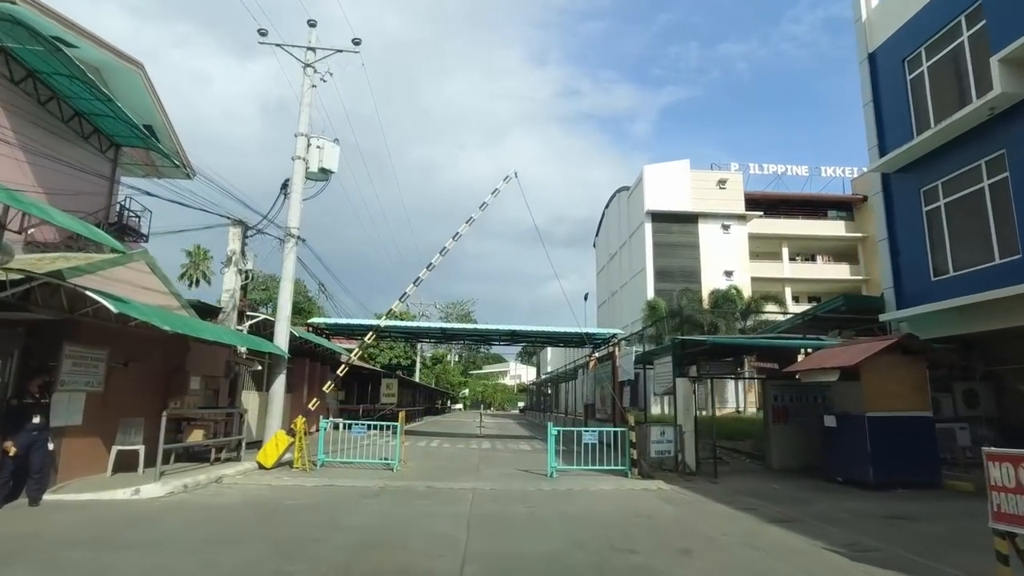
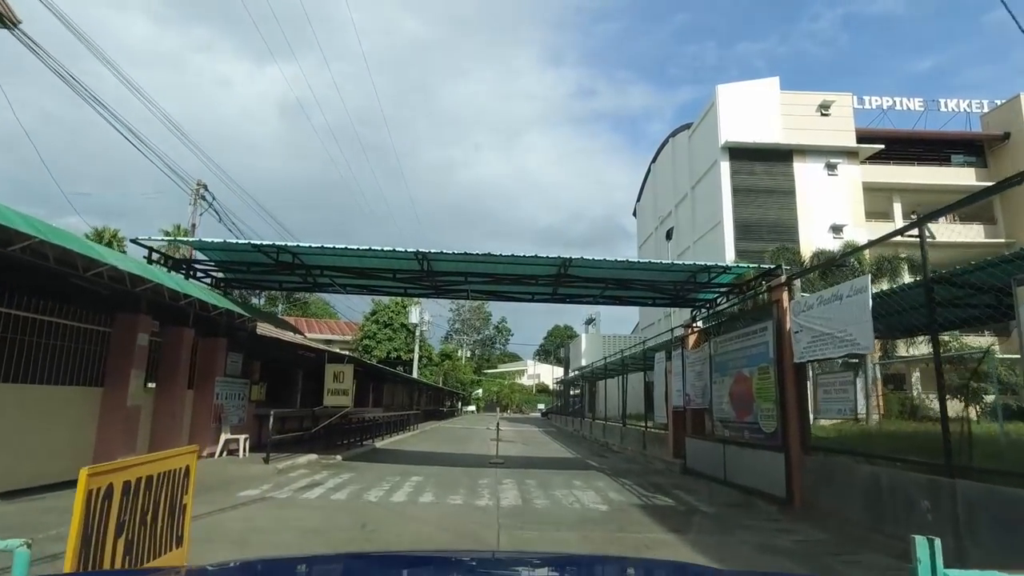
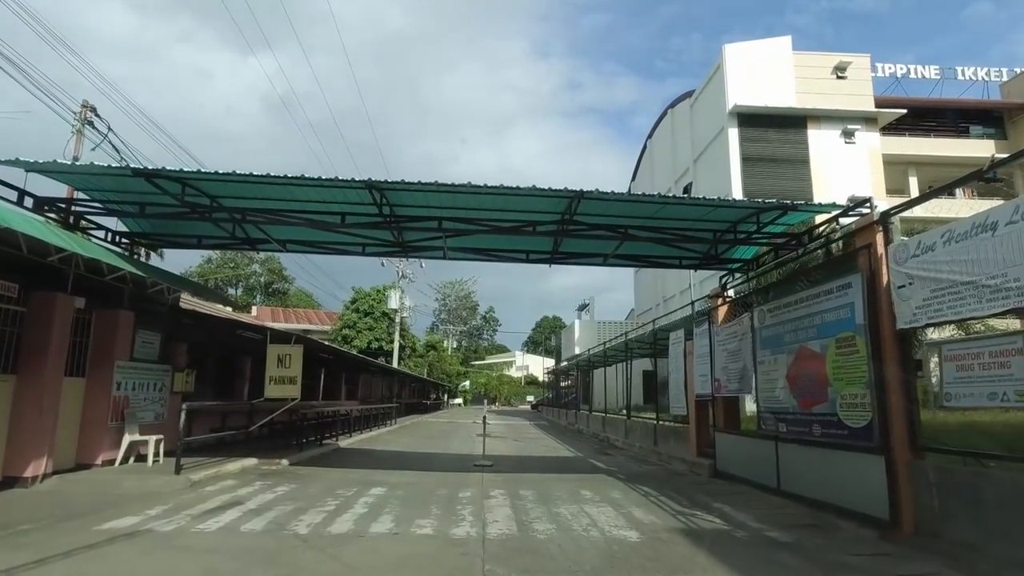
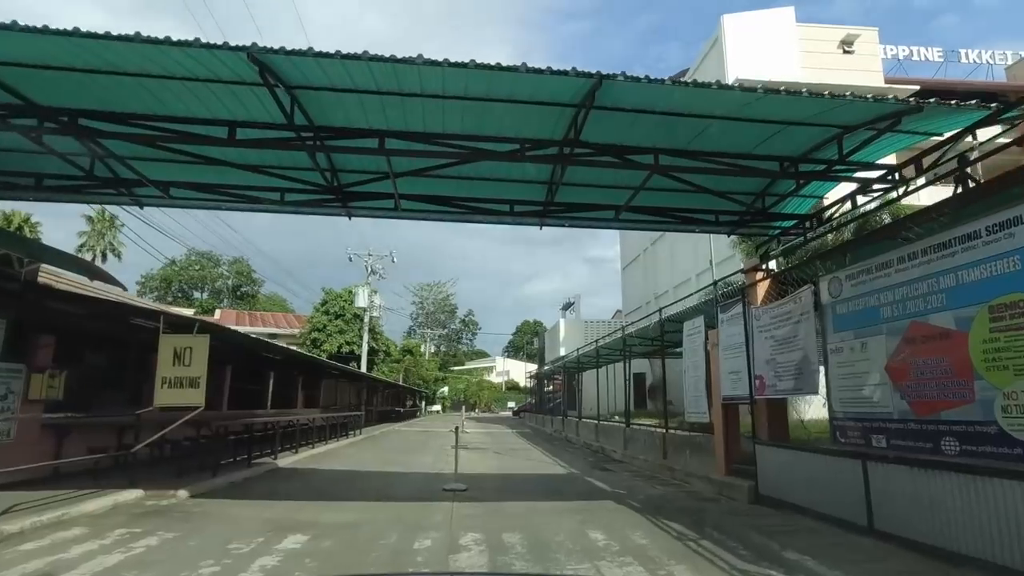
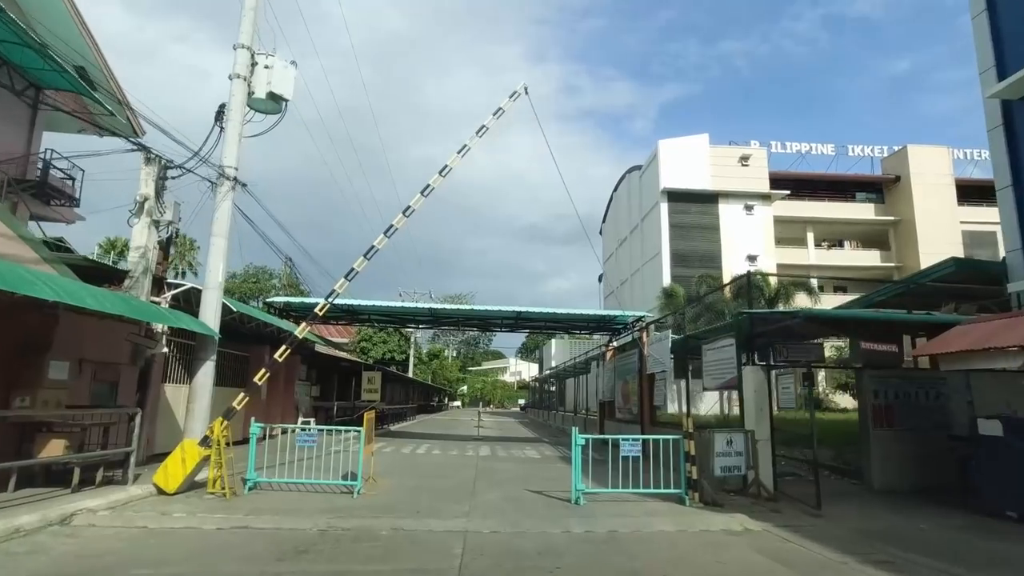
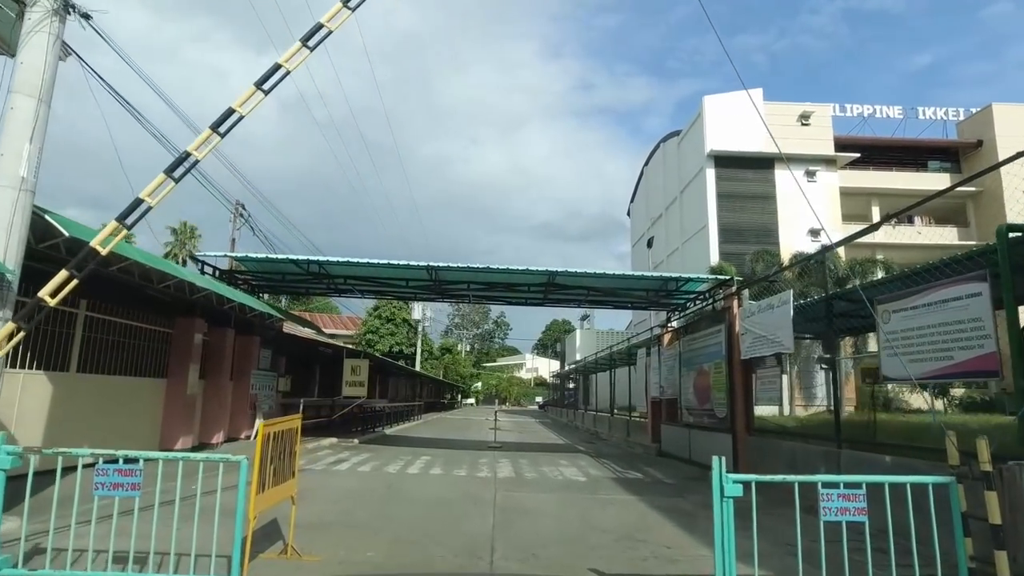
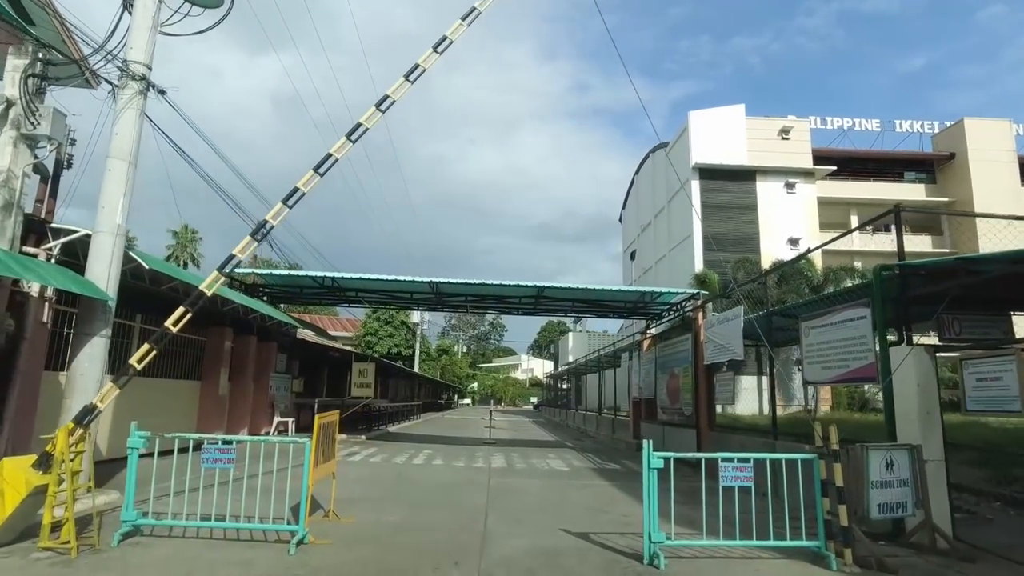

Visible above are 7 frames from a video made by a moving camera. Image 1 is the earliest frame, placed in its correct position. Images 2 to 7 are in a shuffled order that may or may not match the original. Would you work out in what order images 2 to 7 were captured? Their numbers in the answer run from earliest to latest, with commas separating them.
5, 7, 6, 2, 3, 4
